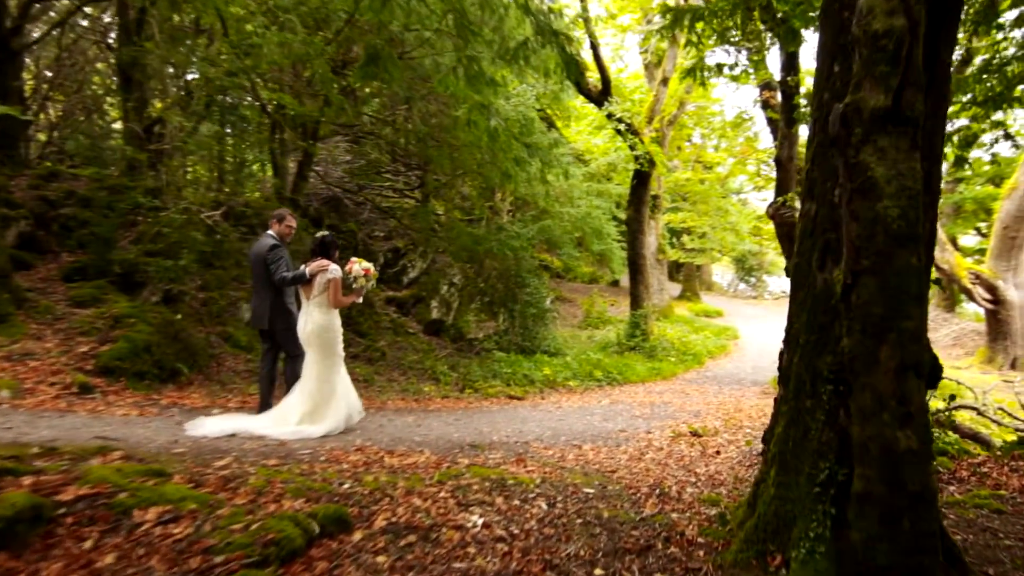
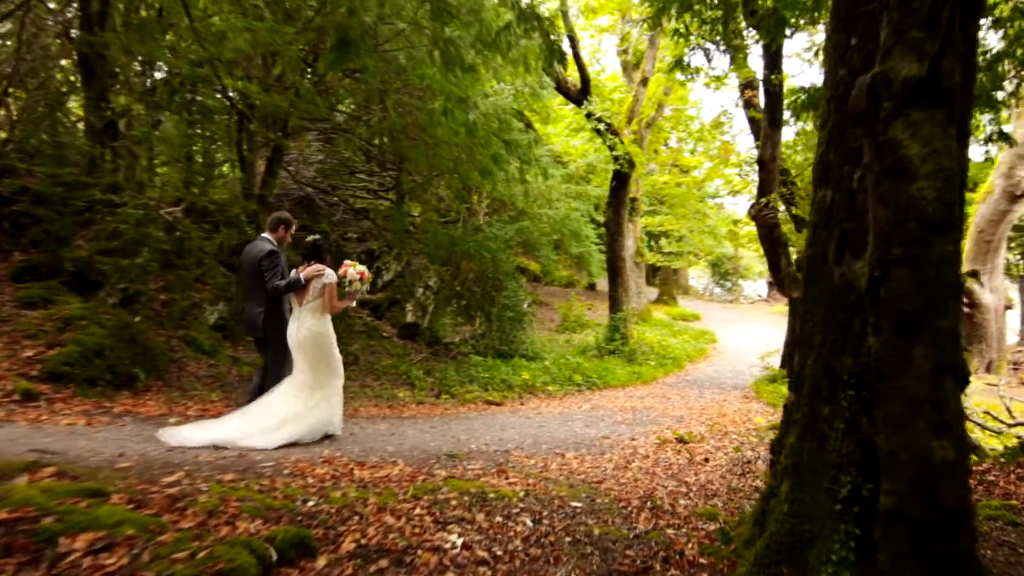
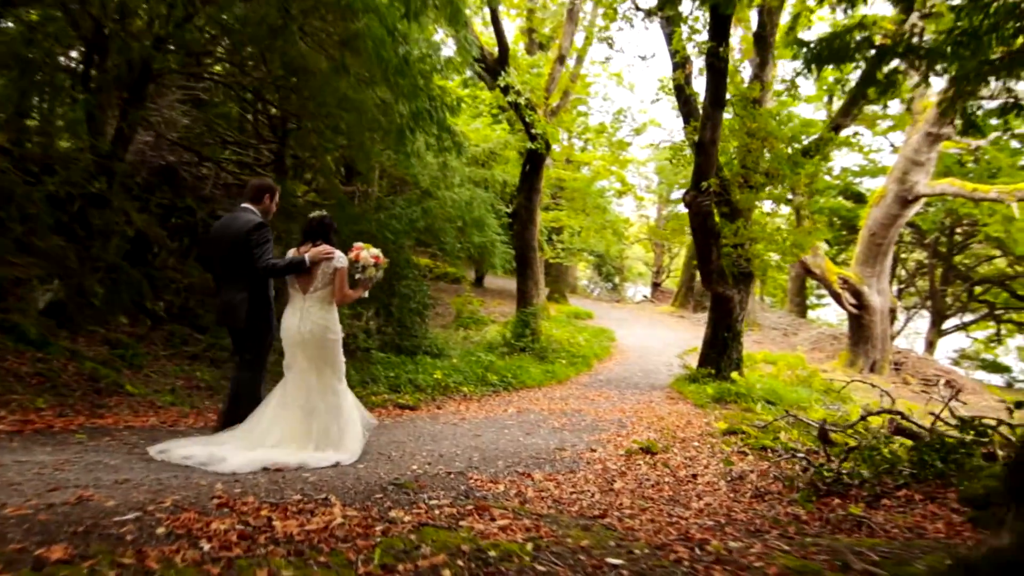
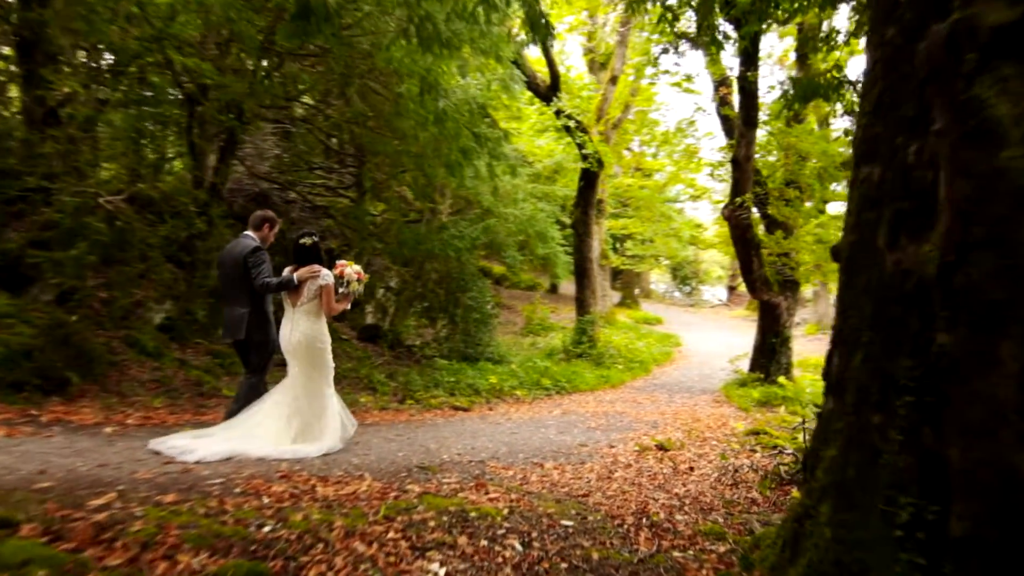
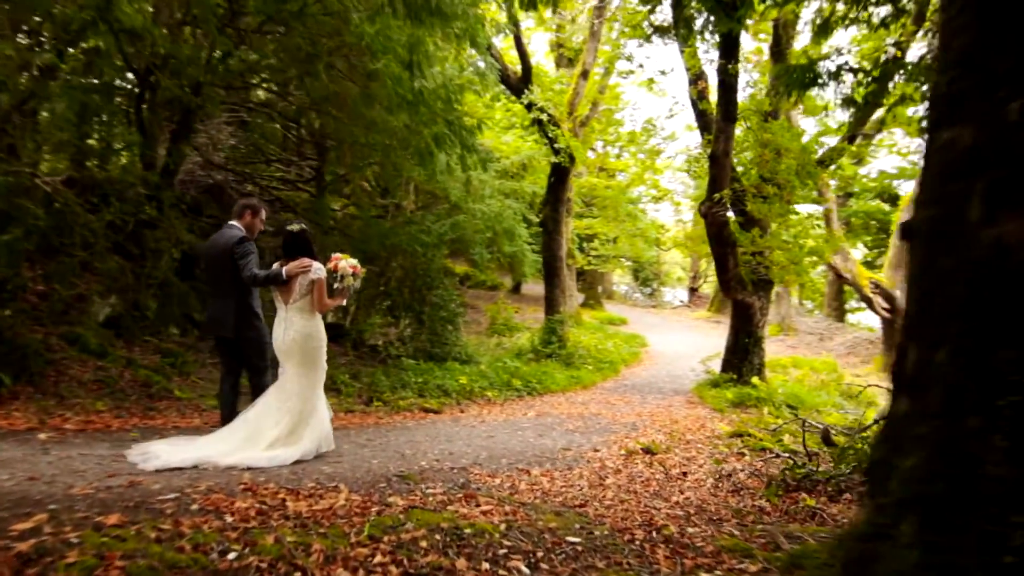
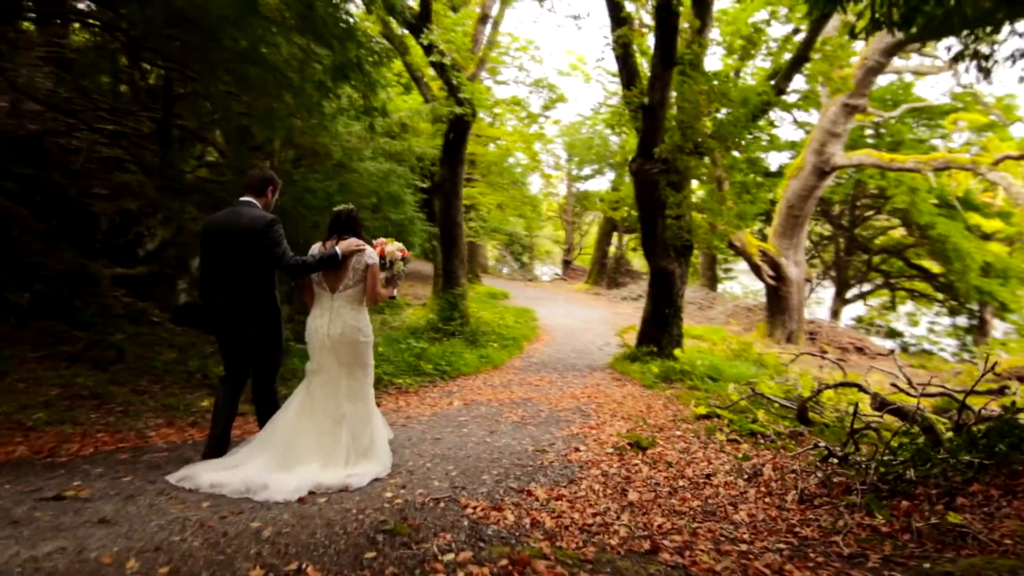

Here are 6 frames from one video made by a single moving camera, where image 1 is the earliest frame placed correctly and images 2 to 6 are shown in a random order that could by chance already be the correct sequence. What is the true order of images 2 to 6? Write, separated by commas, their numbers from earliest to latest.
2, 4, 5, 3, 6
